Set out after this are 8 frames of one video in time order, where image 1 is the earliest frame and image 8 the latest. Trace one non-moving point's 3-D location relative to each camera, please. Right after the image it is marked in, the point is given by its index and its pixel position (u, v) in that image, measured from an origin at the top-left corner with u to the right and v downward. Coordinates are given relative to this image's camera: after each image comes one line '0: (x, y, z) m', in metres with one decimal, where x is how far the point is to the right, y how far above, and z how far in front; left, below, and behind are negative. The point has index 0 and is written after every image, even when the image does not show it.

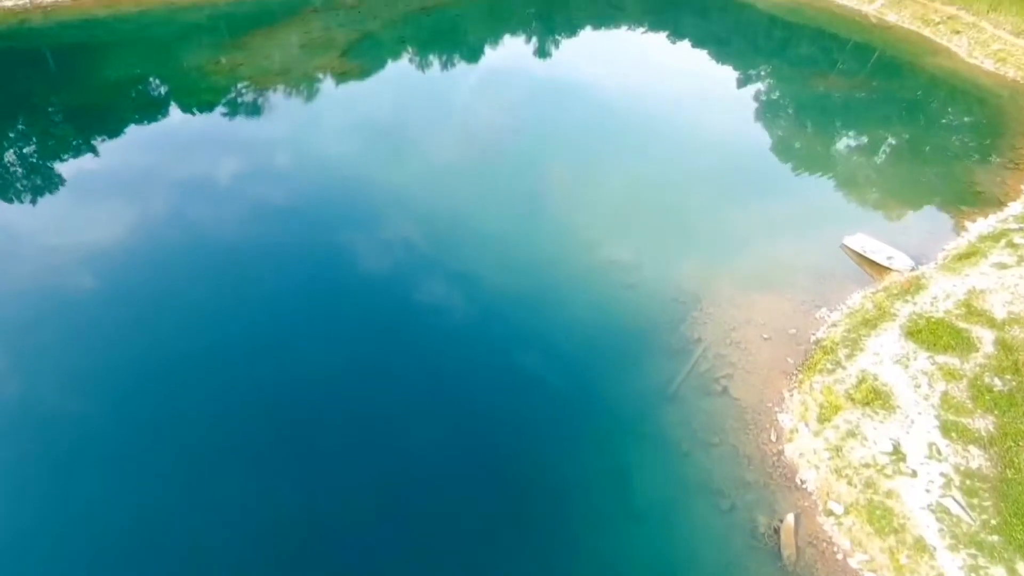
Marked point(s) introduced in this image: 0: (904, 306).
0: (+11.2, -0.6, +19.2) m
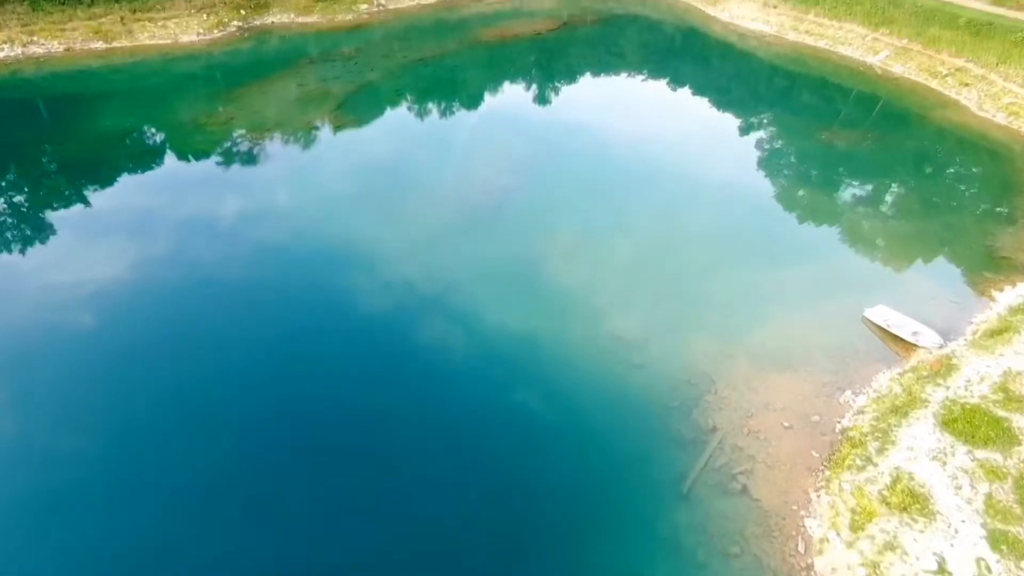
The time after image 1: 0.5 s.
0: (+11.2, -2.7, +17.8) m
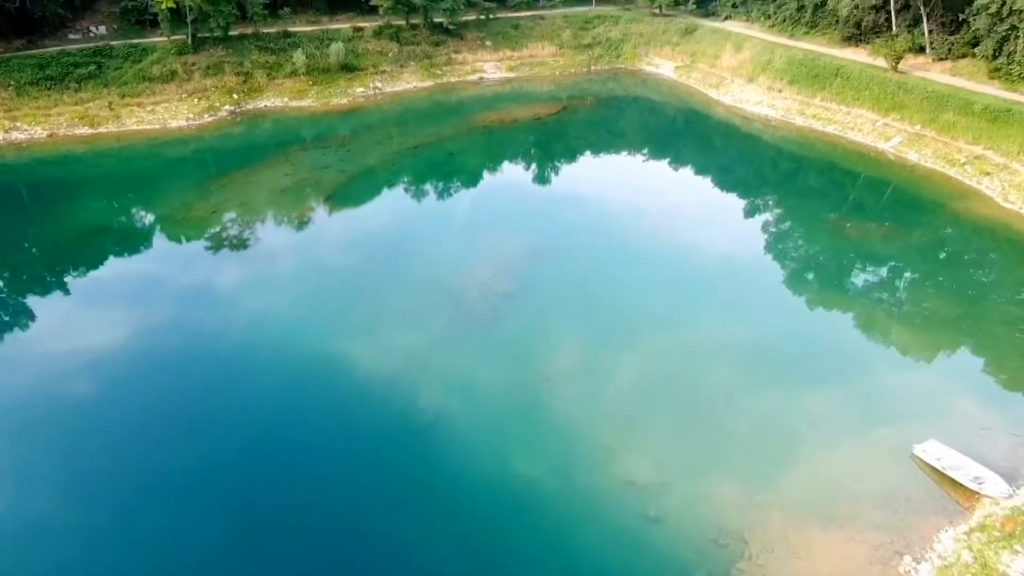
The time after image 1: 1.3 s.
0: (+11.1, -5.9, +15.0) m
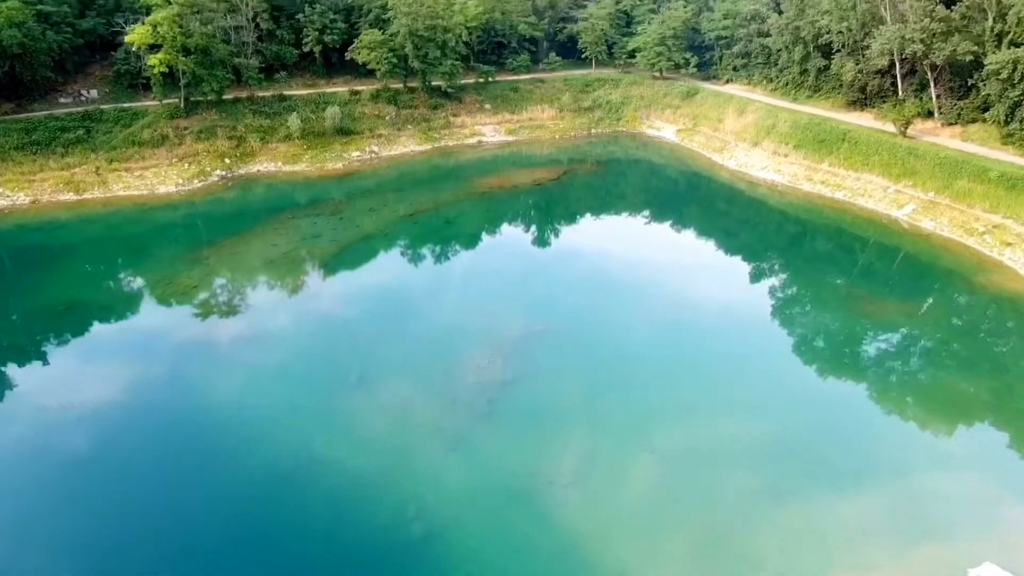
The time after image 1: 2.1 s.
0: (+11.0, -8.1, +12.7) m
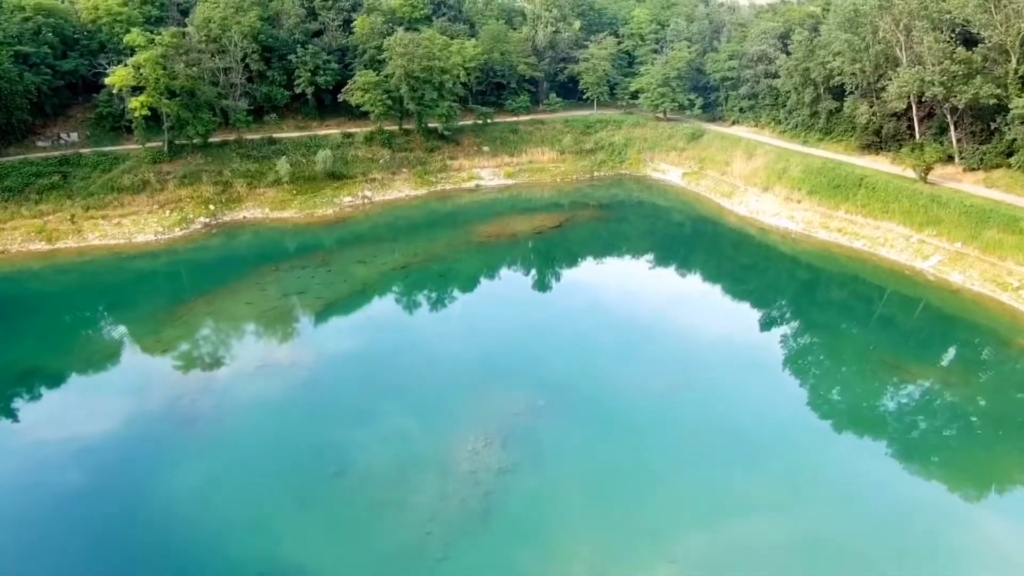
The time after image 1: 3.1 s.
0: (+11.0, -9.7, +9.9) m
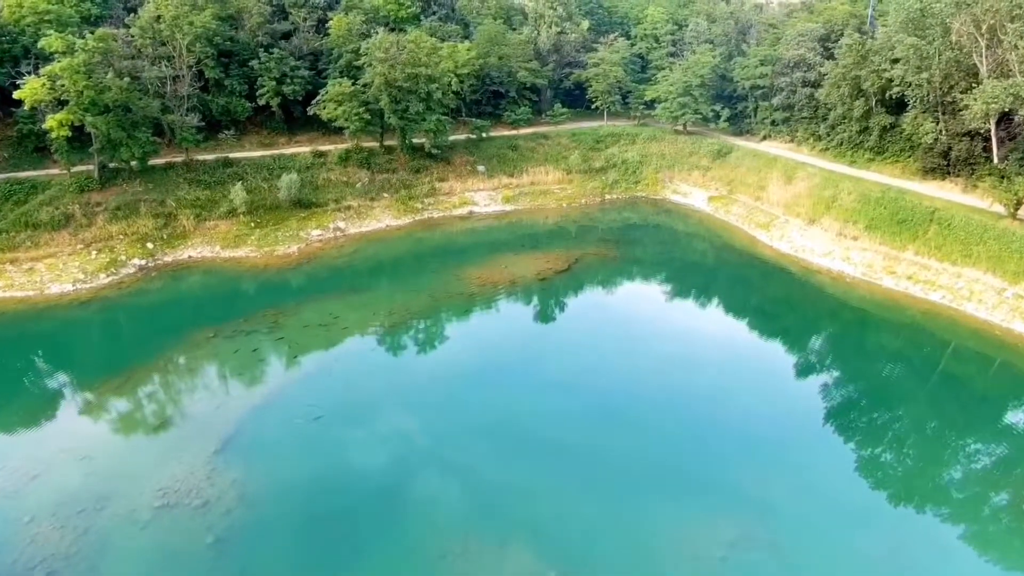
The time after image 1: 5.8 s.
0: (+11.0, -12.4, +3.5) m
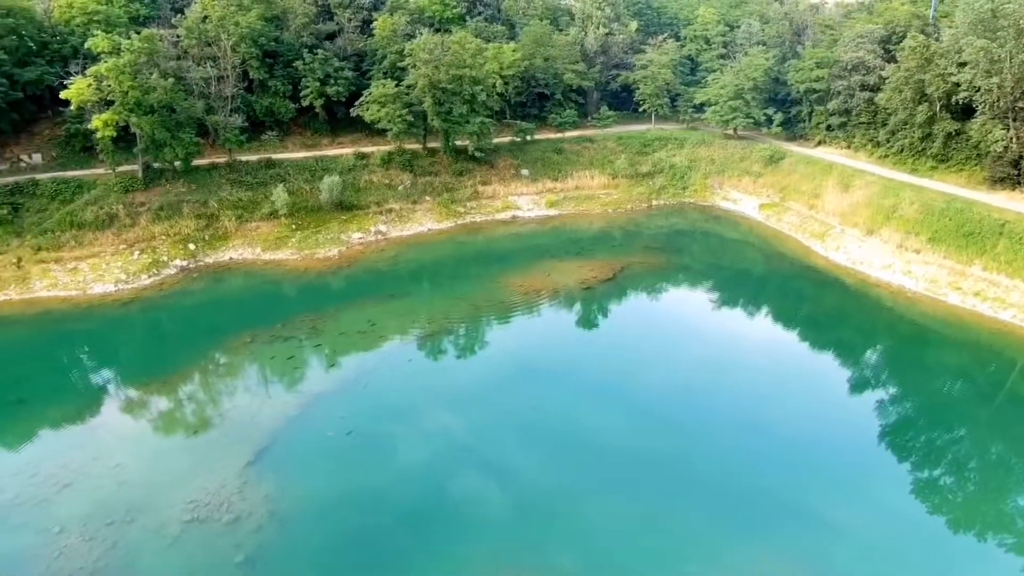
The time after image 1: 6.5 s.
0: (+11.3, -12.8, +1.7) m
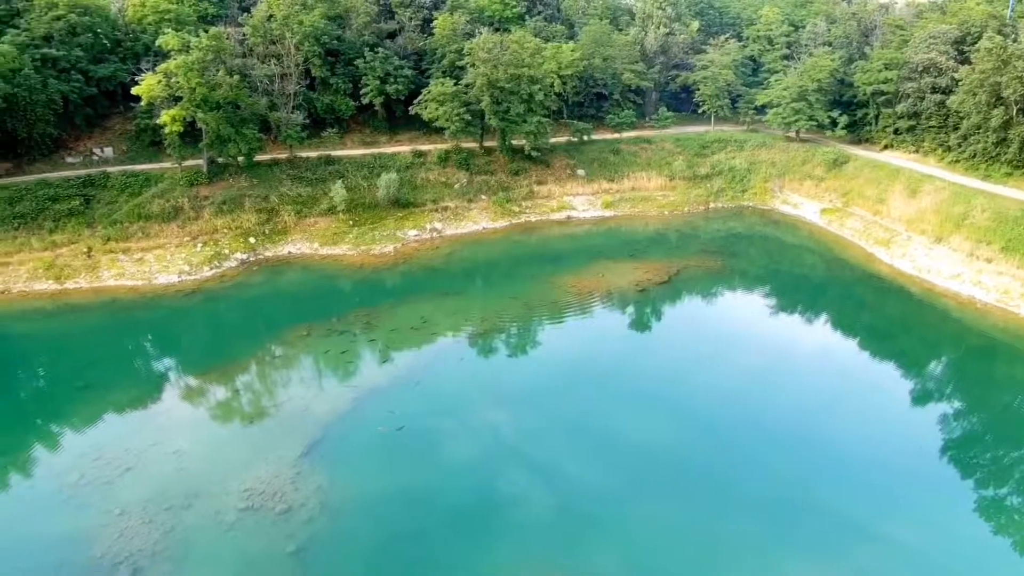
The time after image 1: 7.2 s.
0: (+11.6, -12.9, +0.5) m
